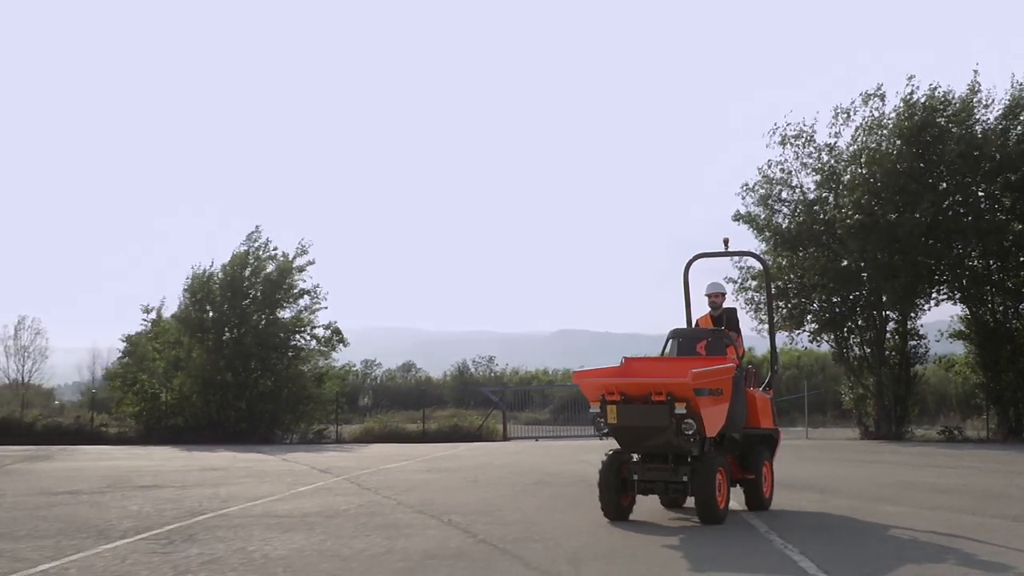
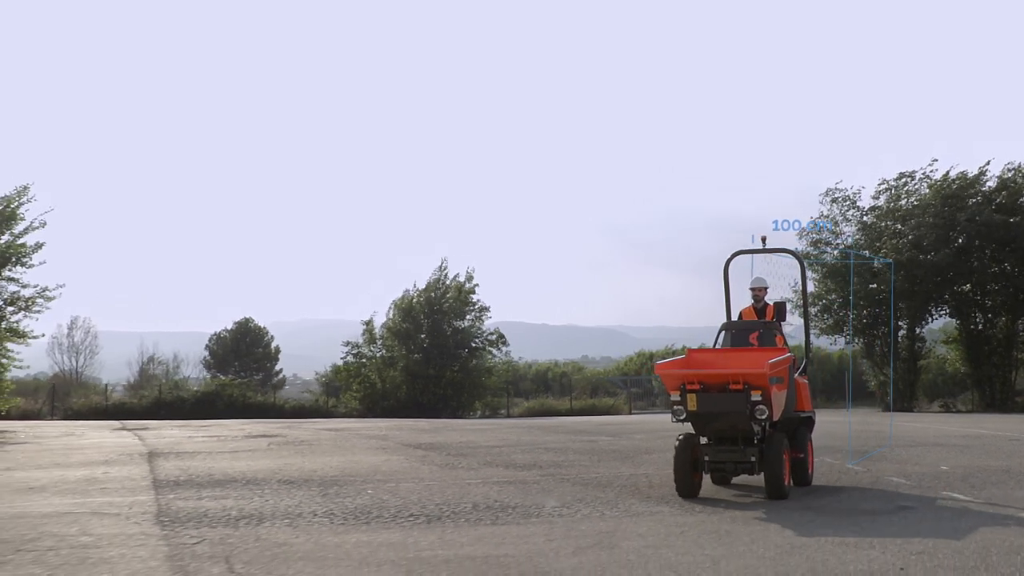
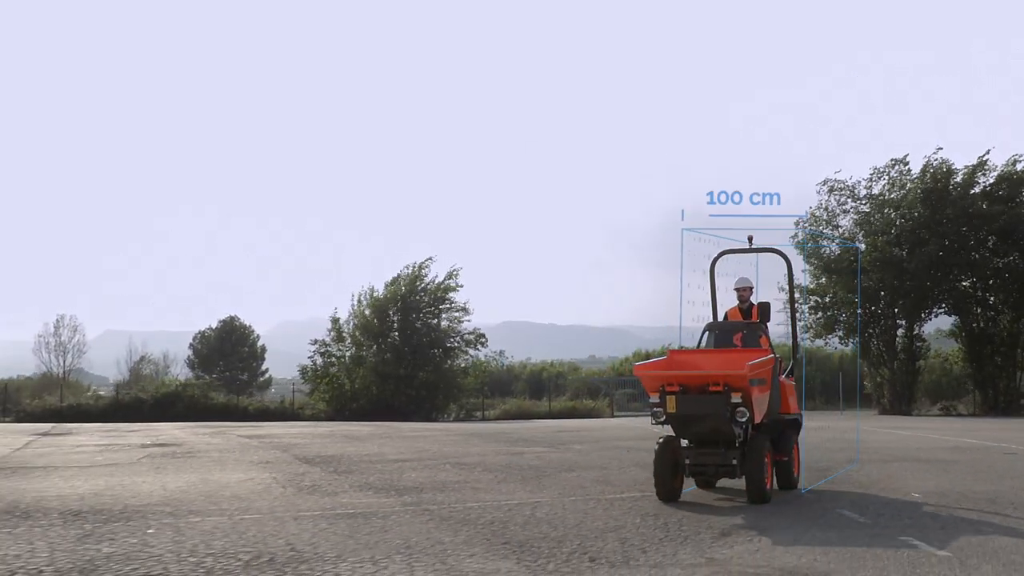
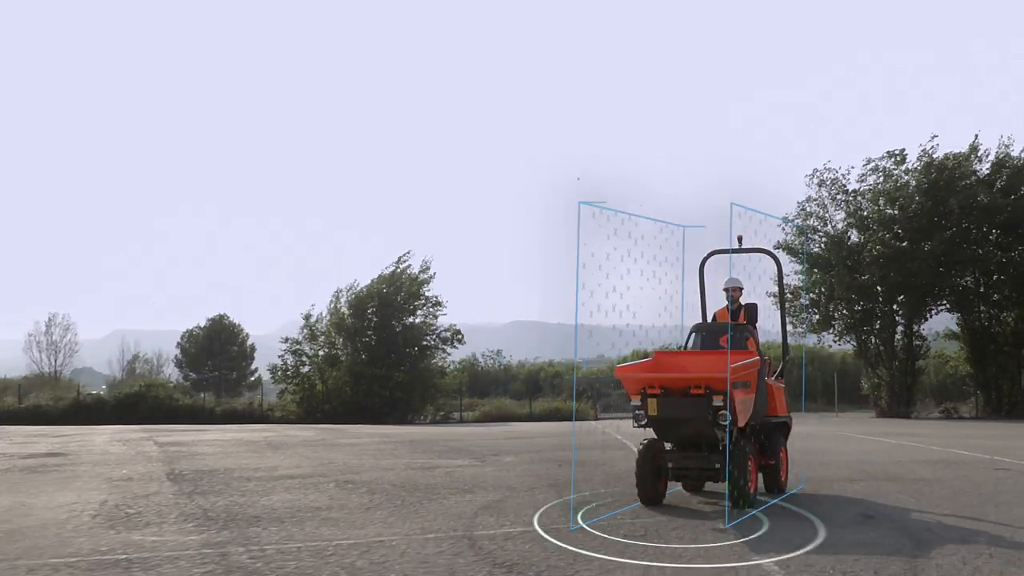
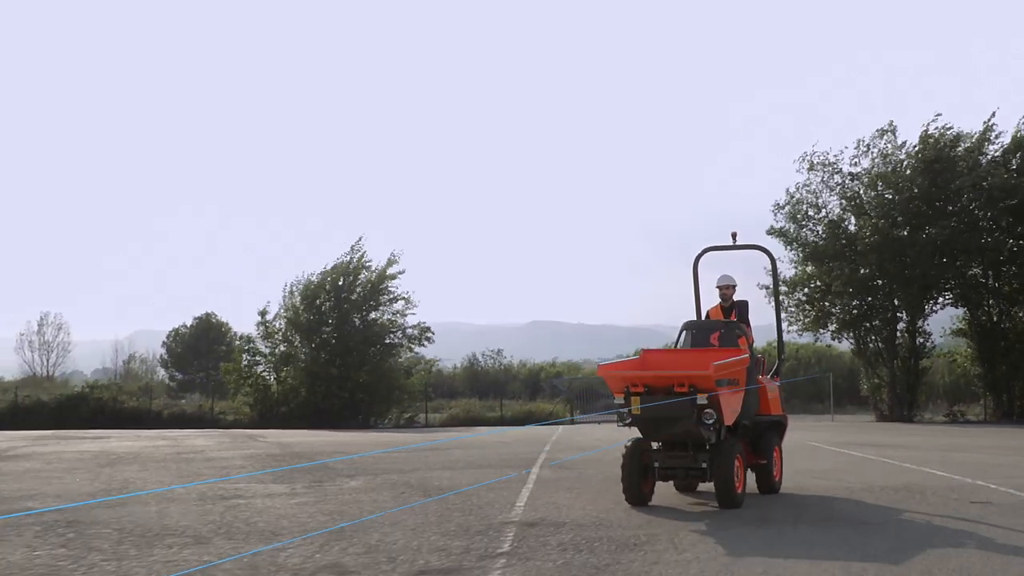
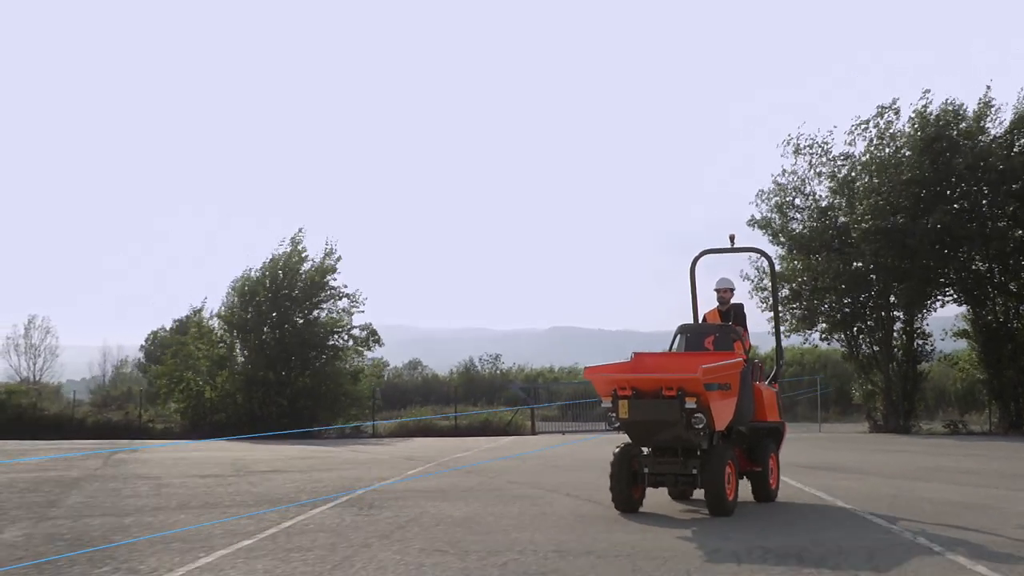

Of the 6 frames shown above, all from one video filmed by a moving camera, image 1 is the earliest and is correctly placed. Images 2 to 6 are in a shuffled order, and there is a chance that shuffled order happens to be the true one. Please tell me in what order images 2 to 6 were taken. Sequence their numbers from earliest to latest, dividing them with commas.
6, 5, 4, 3, 2
